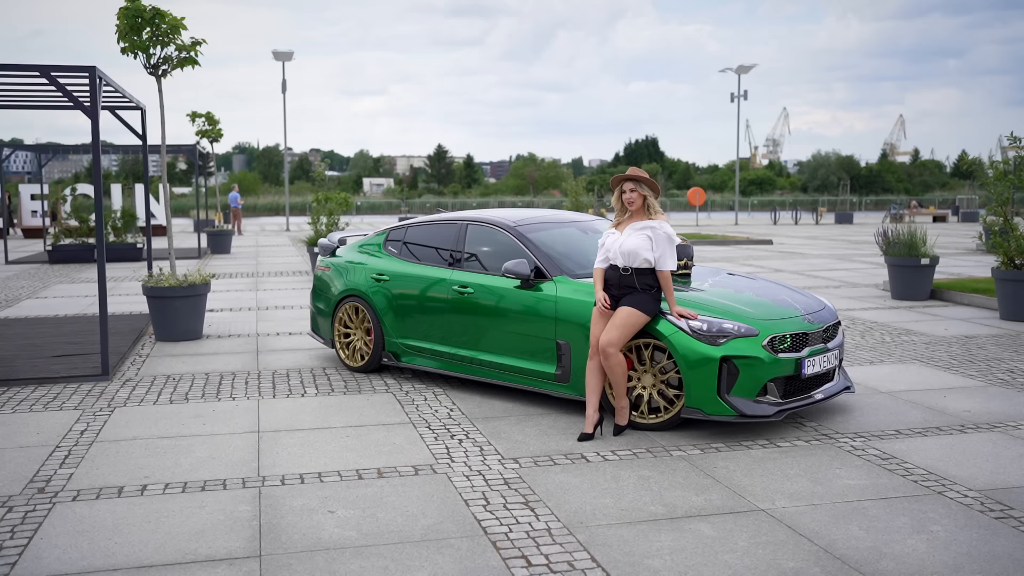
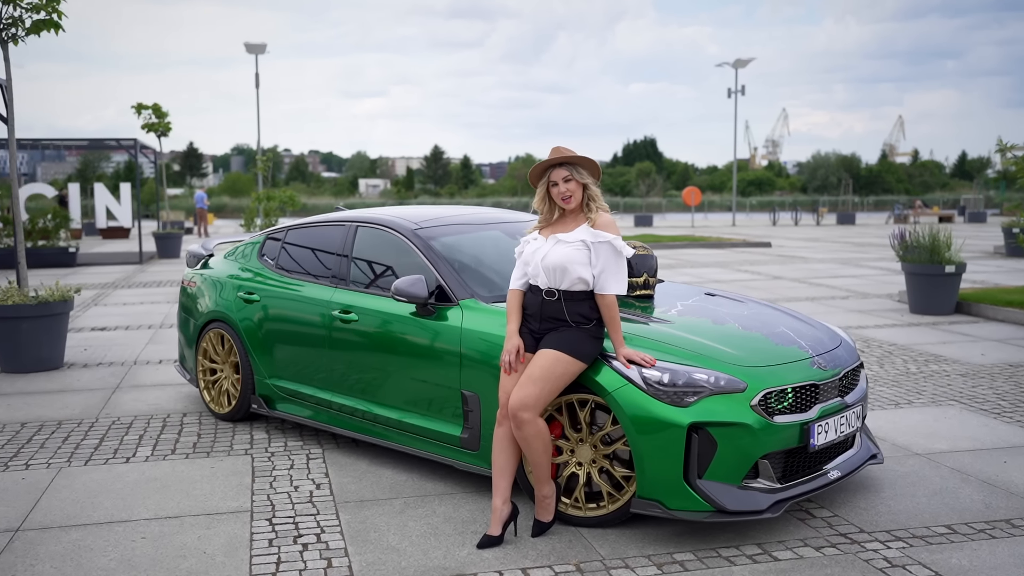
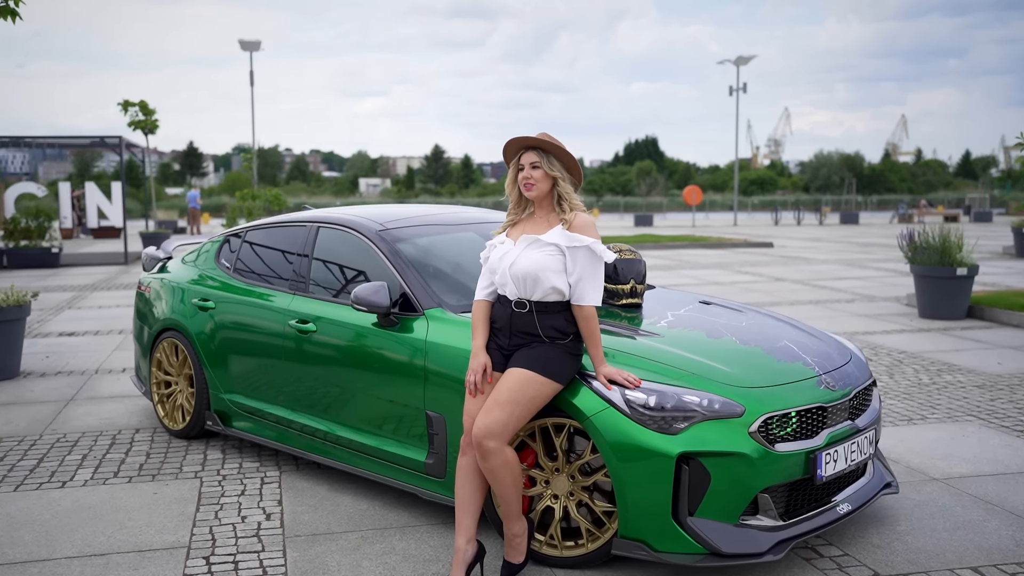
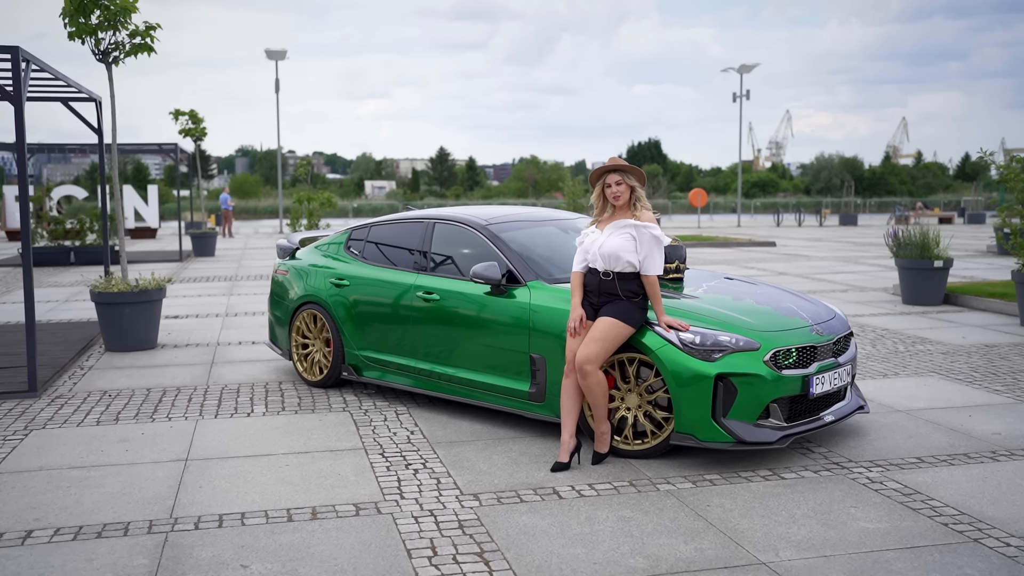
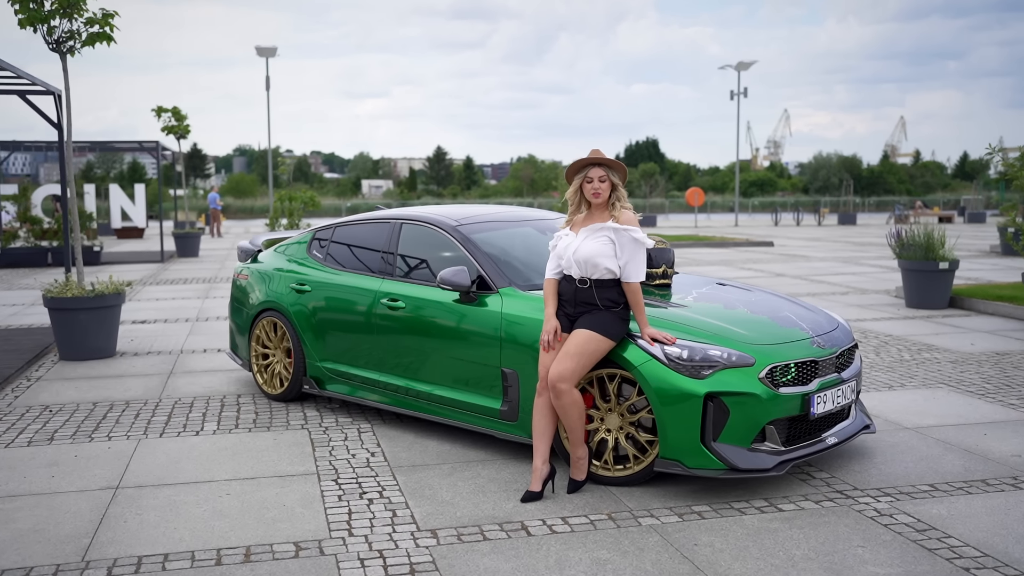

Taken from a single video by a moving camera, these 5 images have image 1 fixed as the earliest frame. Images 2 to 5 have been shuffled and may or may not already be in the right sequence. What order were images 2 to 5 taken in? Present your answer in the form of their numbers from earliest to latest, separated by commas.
4, 5, 2, 3
